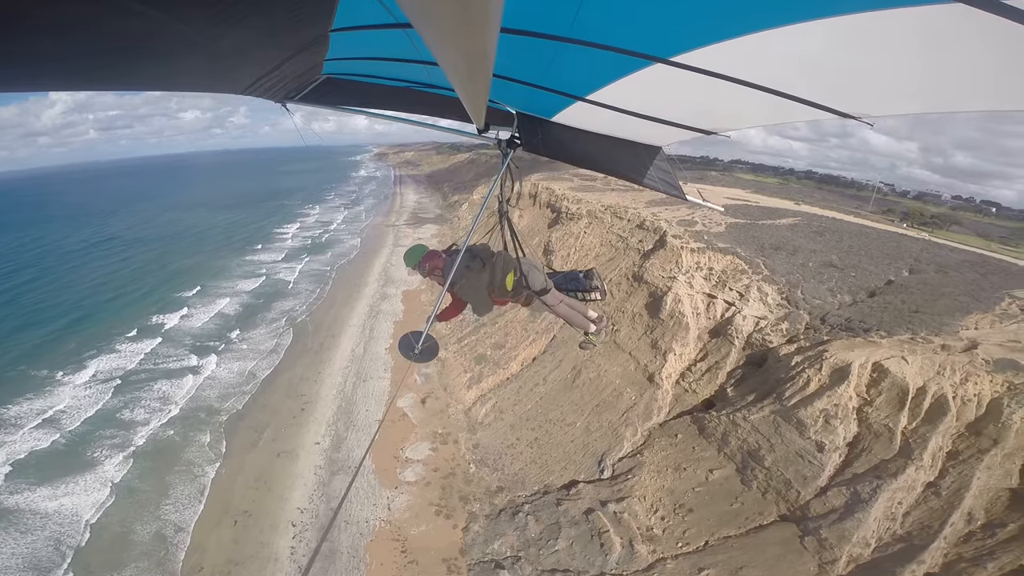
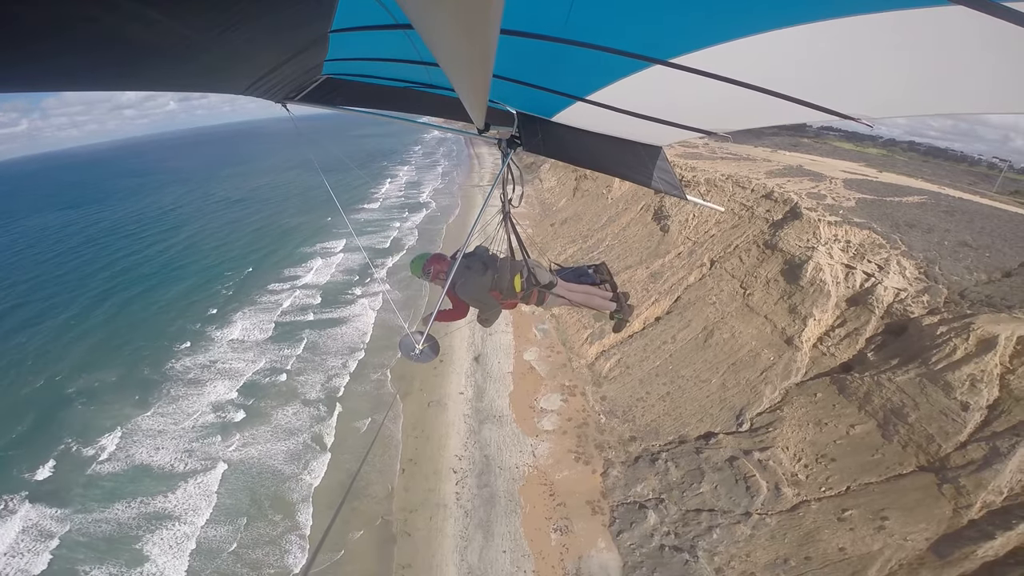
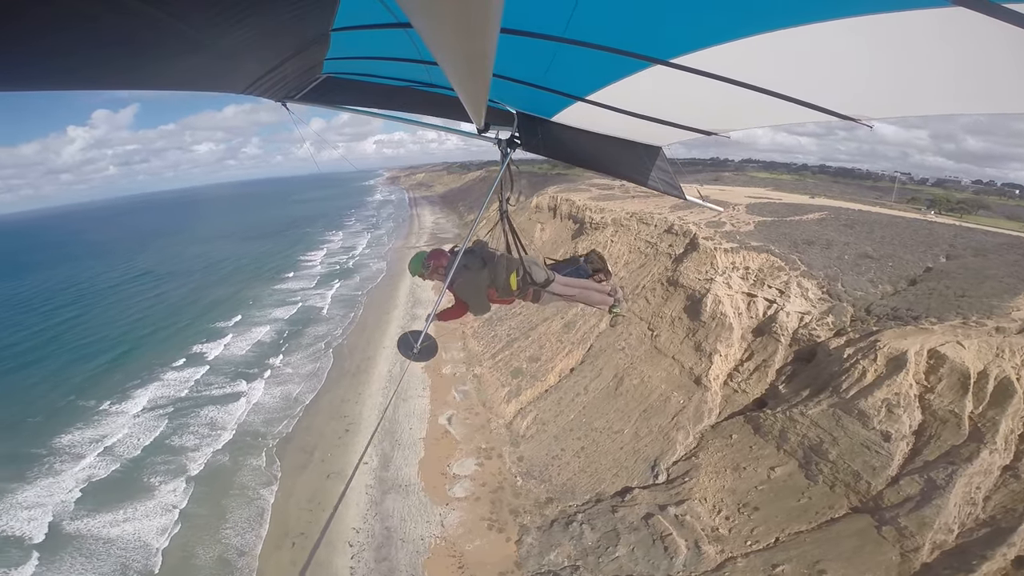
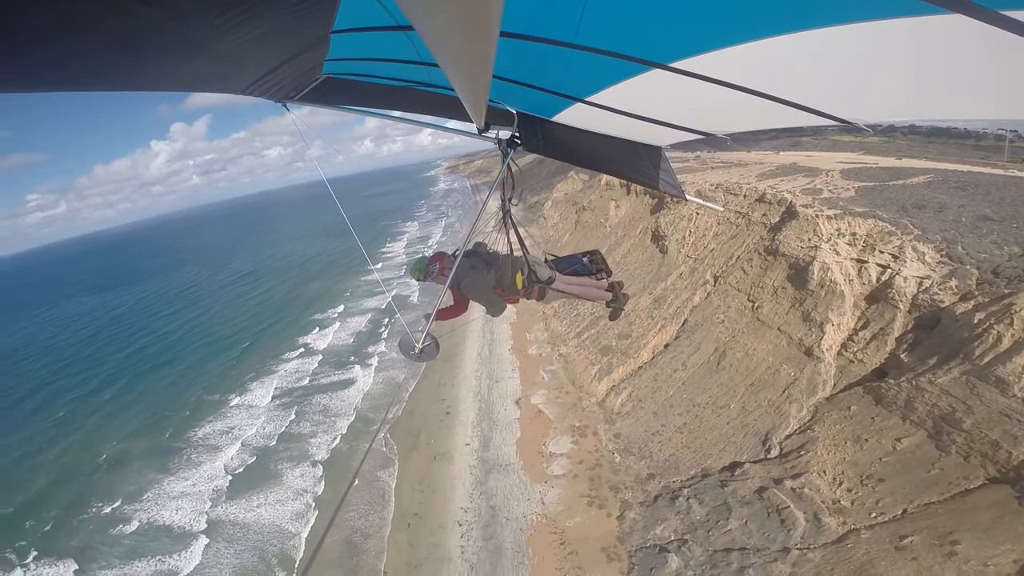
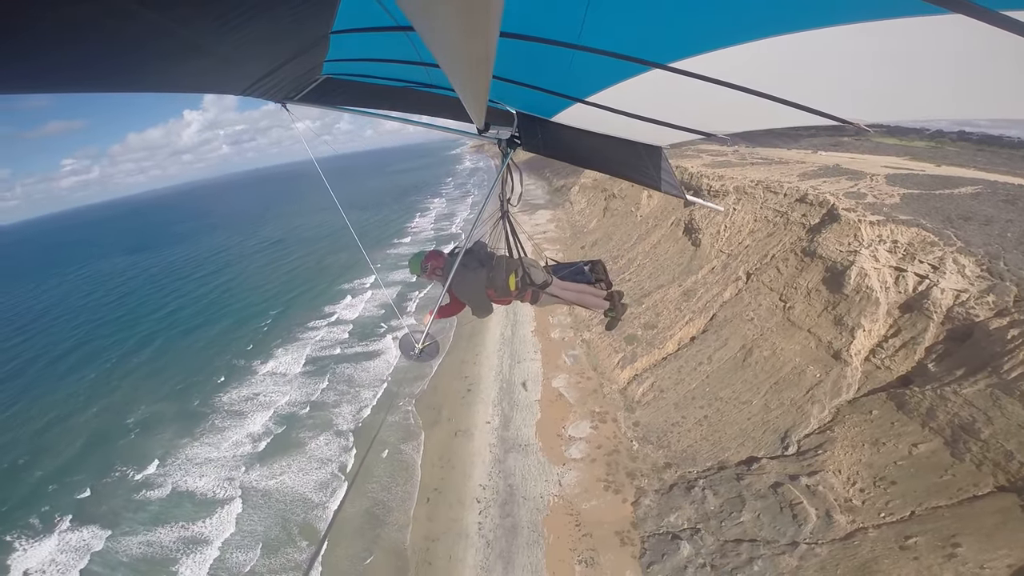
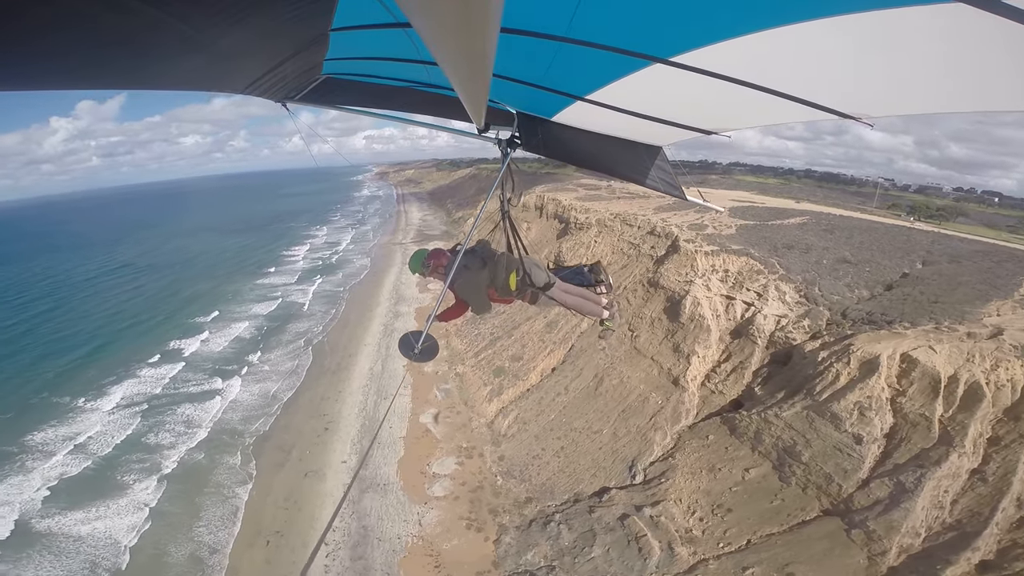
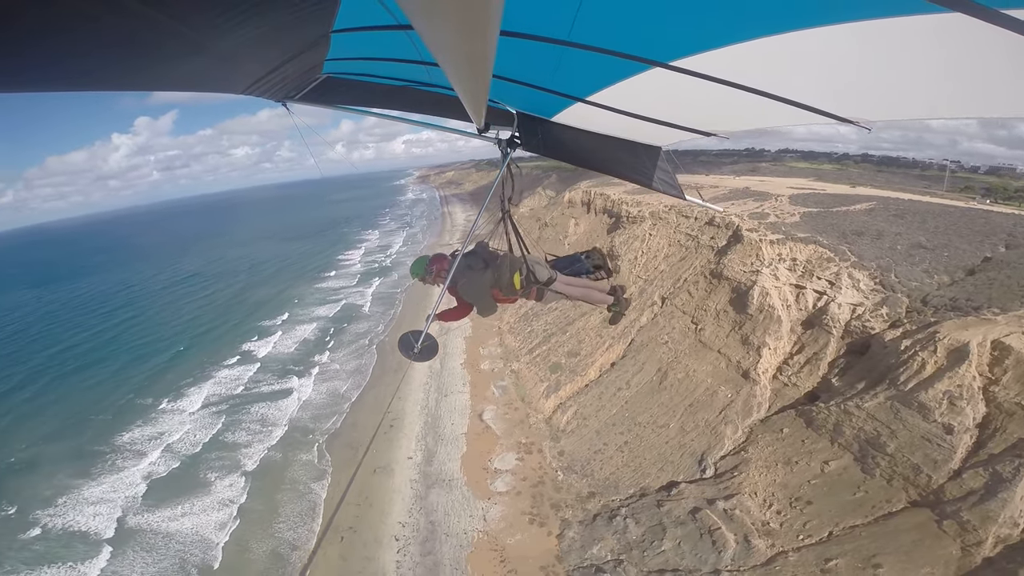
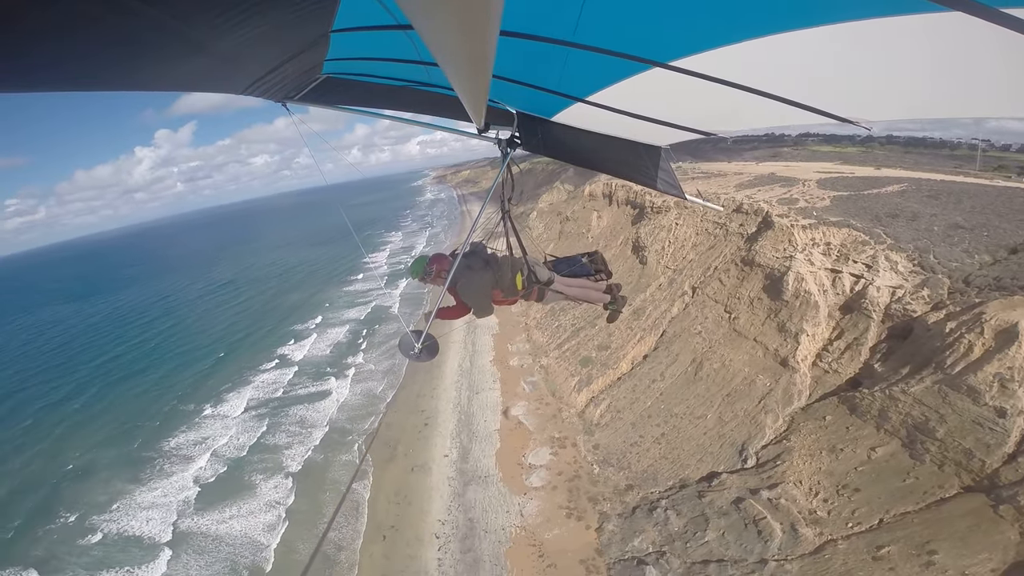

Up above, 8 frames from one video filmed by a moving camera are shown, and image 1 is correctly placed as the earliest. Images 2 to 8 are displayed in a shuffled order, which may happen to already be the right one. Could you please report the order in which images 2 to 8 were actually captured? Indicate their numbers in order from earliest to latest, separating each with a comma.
6, 3, 7, 8, 4, 5, 2
